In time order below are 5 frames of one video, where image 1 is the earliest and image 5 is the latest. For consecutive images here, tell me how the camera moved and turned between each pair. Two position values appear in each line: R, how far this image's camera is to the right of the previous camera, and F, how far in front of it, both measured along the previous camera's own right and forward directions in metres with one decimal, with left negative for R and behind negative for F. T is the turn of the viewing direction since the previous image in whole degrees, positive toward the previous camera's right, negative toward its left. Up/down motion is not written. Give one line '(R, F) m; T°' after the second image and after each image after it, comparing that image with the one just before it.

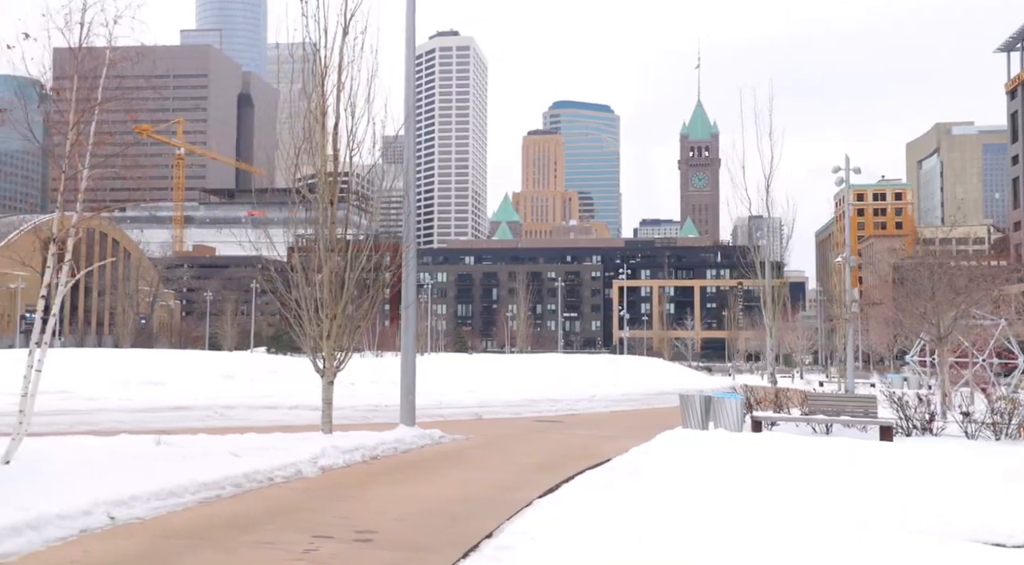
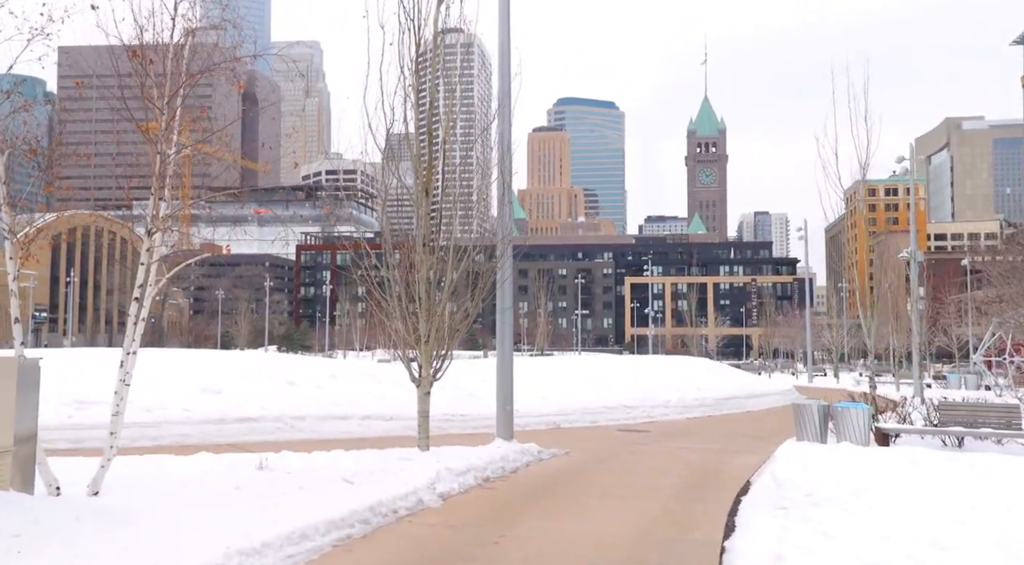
(-1.6, +1.7) m; 0°
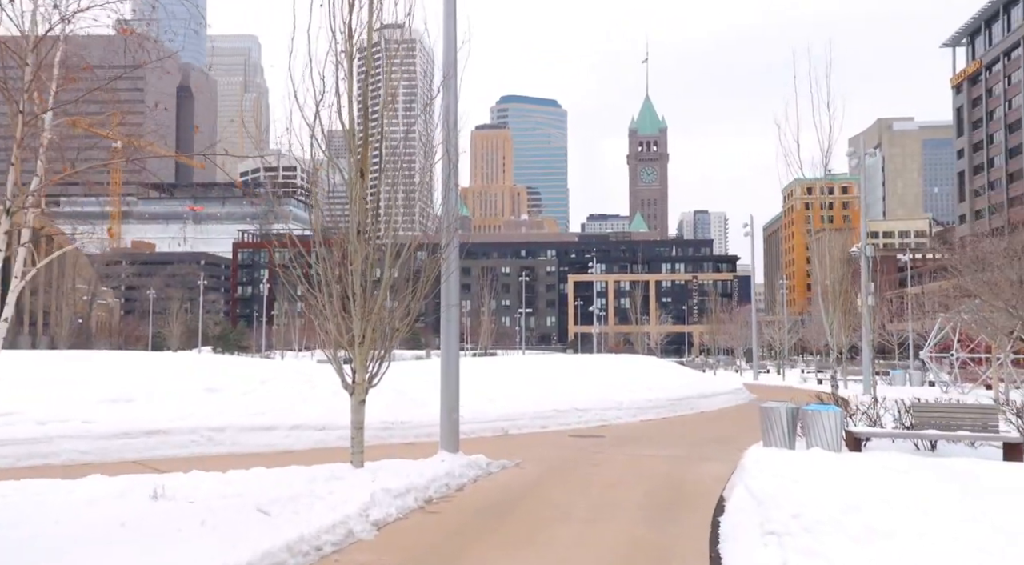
(0.0, +1.5) m; +3°
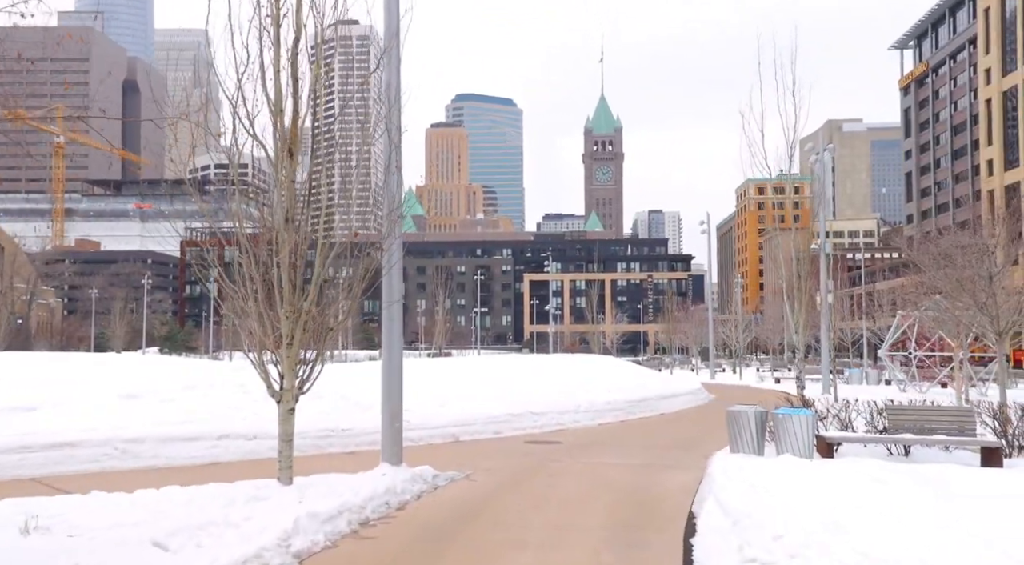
(+0.1, +1.2) m; +3°
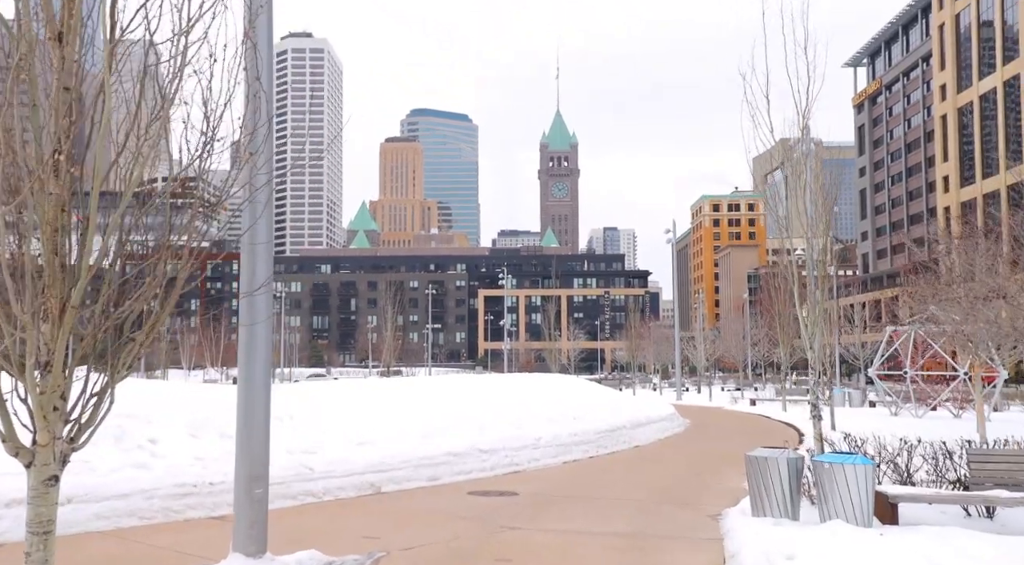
(+0.2, +4.2) m; +3°
